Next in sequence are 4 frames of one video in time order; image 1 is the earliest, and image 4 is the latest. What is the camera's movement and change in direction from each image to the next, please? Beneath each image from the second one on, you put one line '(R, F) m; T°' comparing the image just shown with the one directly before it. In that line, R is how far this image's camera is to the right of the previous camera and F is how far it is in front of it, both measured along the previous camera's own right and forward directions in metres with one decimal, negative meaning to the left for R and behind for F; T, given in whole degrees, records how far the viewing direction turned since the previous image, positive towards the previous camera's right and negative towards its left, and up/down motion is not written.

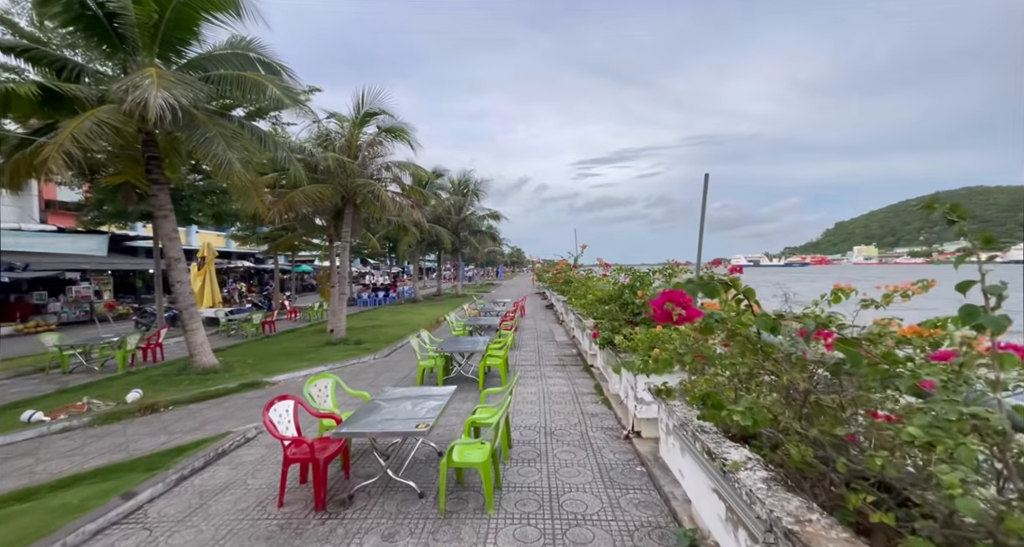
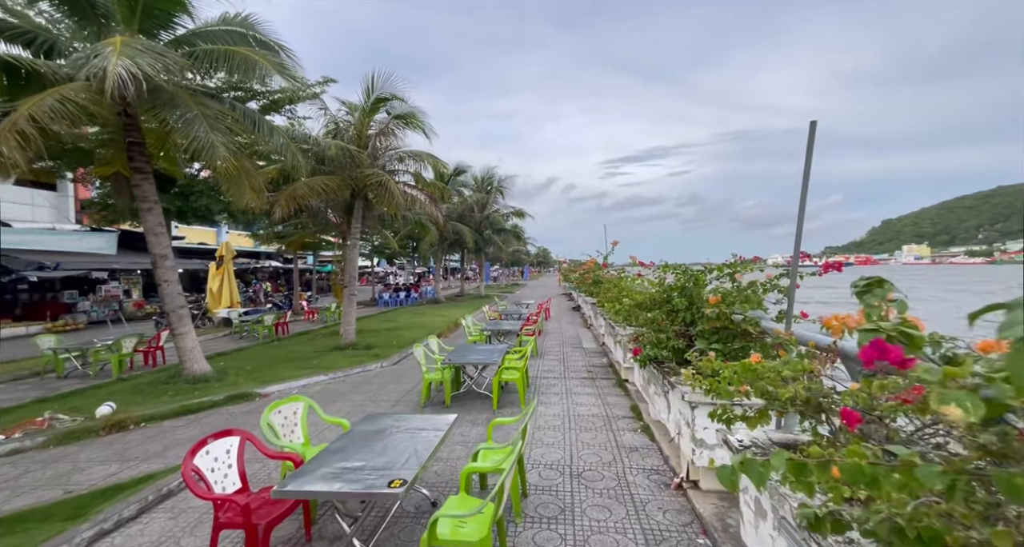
(+0.1, +1.1) m; -4°
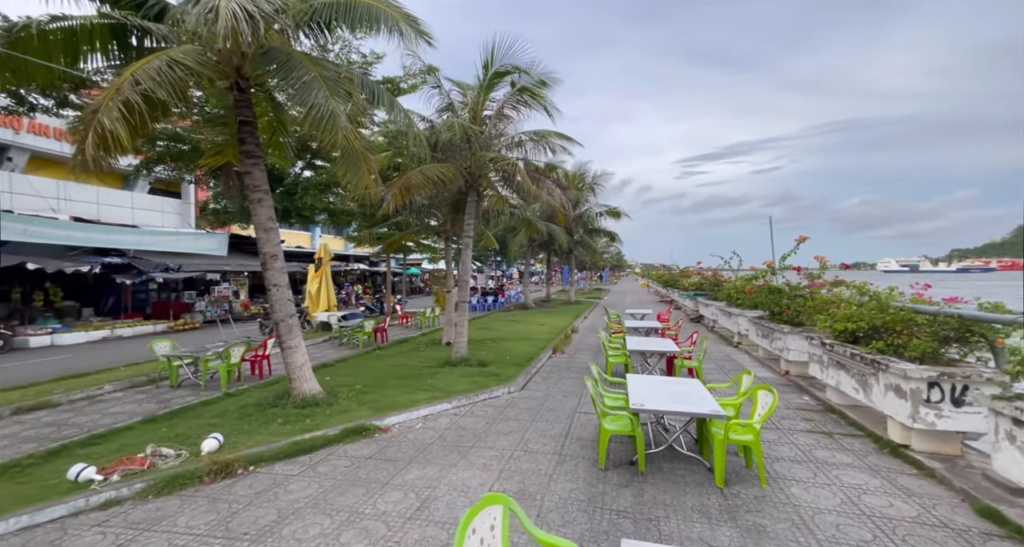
(-1.6, +1.7) m; -9°
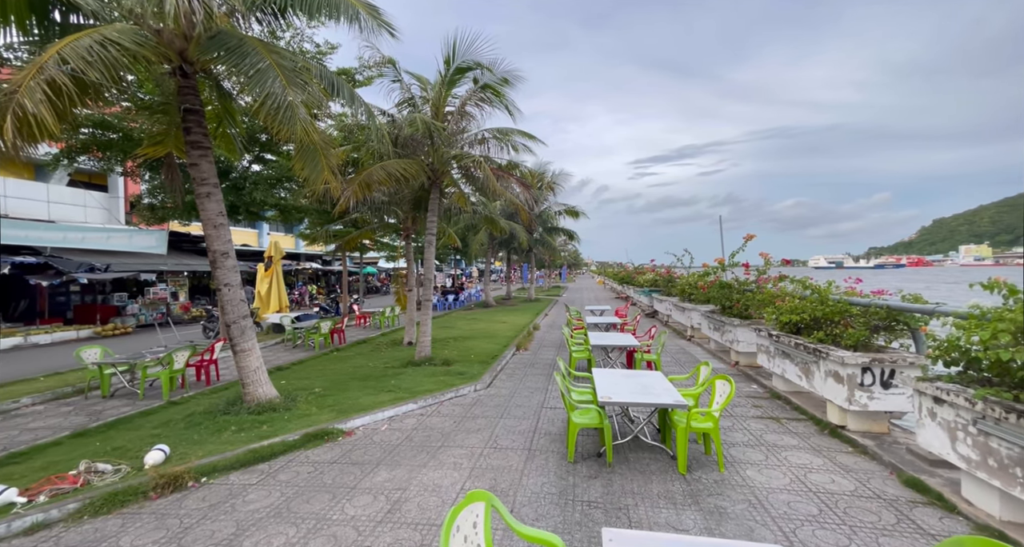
(-0.1, 0.0) m; +6°
